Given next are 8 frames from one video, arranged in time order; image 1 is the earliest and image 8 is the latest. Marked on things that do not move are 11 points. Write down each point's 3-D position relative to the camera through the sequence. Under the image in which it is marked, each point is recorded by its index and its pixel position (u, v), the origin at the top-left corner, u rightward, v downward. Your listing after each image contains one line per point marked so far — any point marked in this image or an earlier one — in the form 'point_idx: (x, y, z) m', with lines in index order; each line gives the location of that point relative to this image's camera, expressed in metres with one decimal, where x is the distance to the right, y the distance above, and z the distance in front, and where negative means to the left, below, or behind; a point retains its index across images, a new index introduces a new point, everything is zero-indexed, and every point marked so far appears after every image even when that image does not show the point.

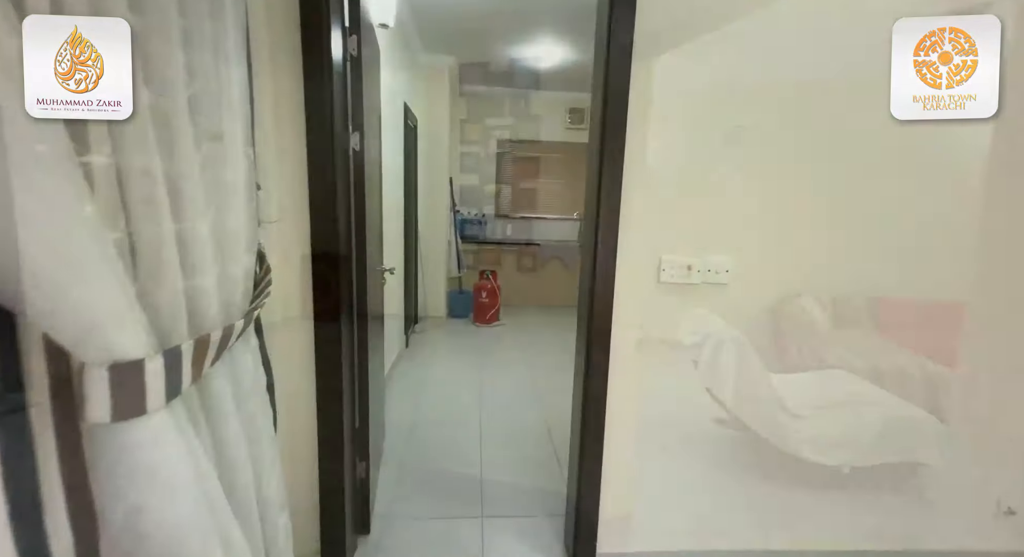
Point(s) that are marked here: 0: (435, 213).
0: (-0.7, +0.6, +4.6) m
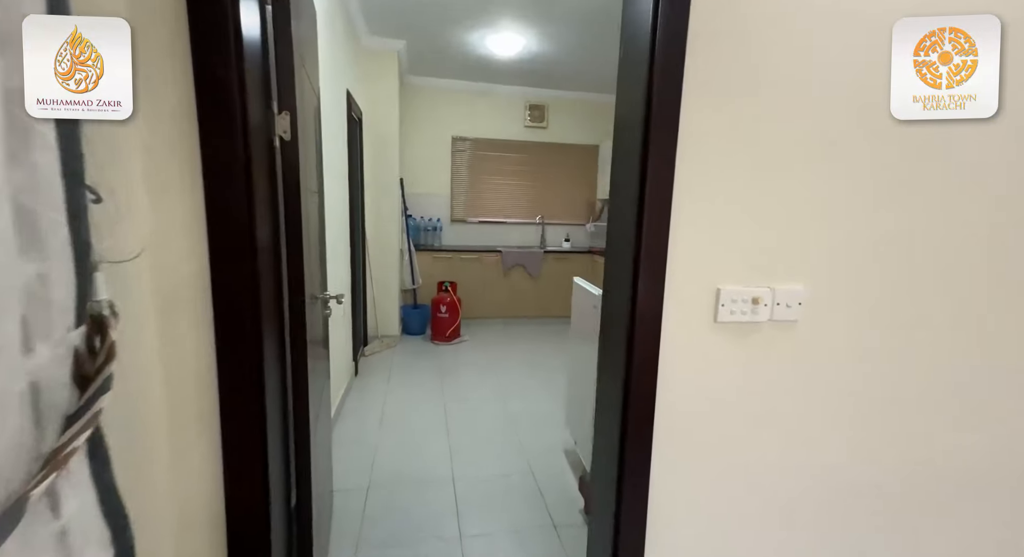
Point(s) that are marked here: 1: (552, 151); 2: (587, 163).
0: (-1.1, +0.5, +4.1) m
1: (+0.4, +1.4, +5.3) m
2: (+0.8, +1.3, +5.4) m
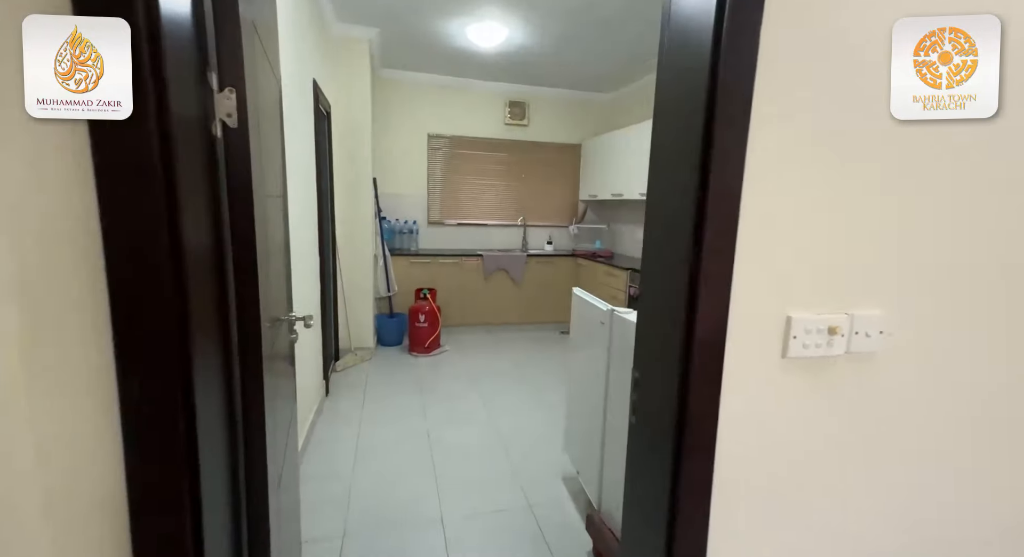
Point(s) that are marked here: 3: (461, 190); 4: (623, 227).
0: (-1.2, +0.4, +3.8) m
1: (+0.2, +1.4, +5.0) m
2: (+0.6, +1.3, +5.2) m
3: (-0.5, +0.9, +4.9) m
4: (+1.1, +0.5, +4.9) m
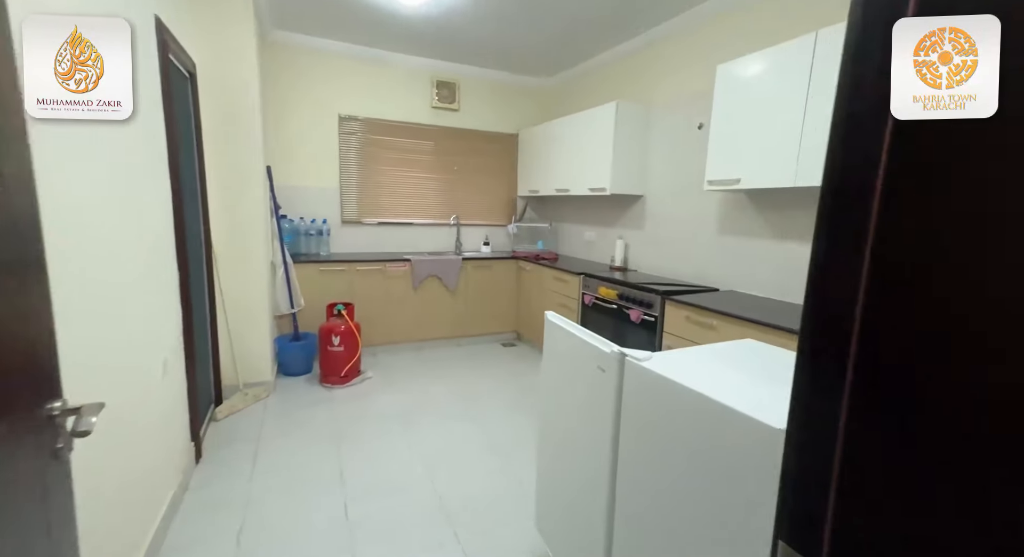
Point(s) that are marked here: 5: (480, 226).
0: (-1.6, +0.3, +2.9) m
1: (-0.4, +1.3, +4.4) m
2: (-0.1, +1.2, +4.6) m
3: (-1.1, +0.8, +4.2) m
4: (+0.5, +0.5, +4.4) m
5: (-0.3, +0.5, +4.6) m
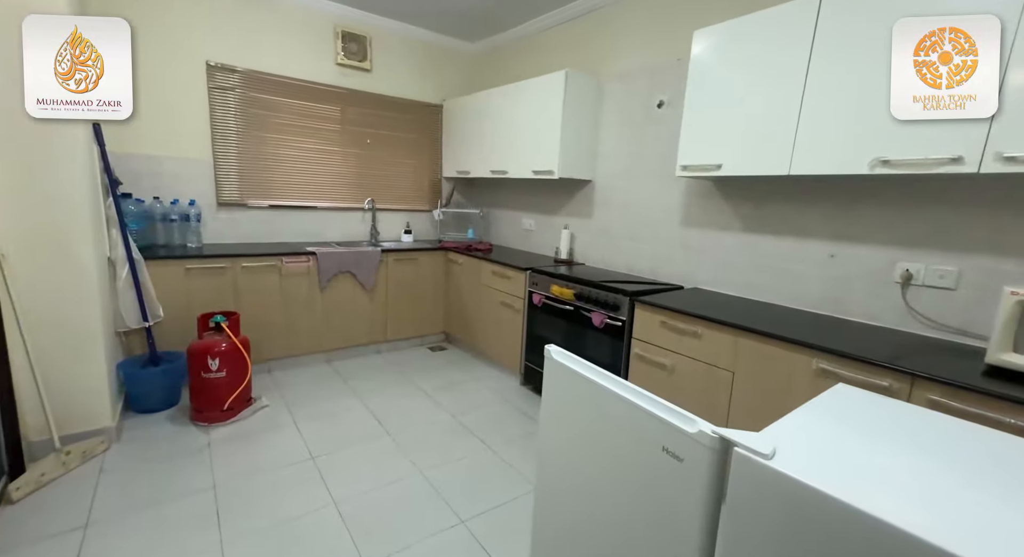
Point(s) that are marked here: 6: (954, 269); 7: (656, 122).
0: (-1.9, +0.3, +2.0) m
1: (-1.0, +1.3, +3.7) m
2: (-0.7, +1.3, +4.0) m
3: (-1.7, +0.8, +3.3) m
4: (-0.1, +0.5, +3.9) m
5: (-0.9, +0.6, +3.9) m
6: (+1.7, 0.0, +1.8) m
7: (+0.8, +0.9, +2.8) m
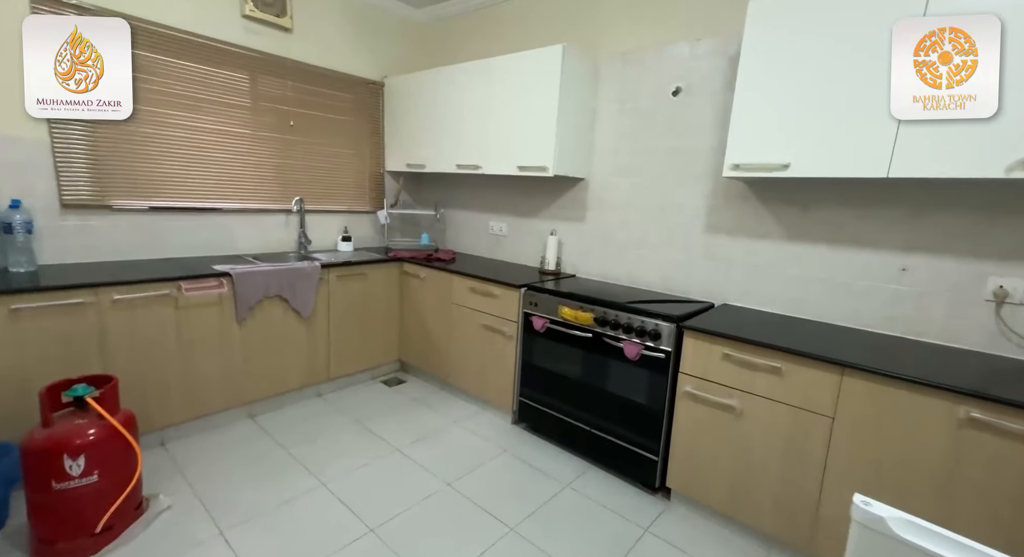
0: (-1.7, +0.1, +1.0) m
1: (-1.2, +1.2, +2.8) m
2: (-1.0, +1.1, +3.2) m
3: (-1.8, +0.7, +2.3) m
4: (-0.4, +0.4, +3.3) m
5: (-1.2, +0.4, +3.1) m
6: (+1.9, 0.0, +1.6) m
7: (+0.8, +0.8, +2.4) m
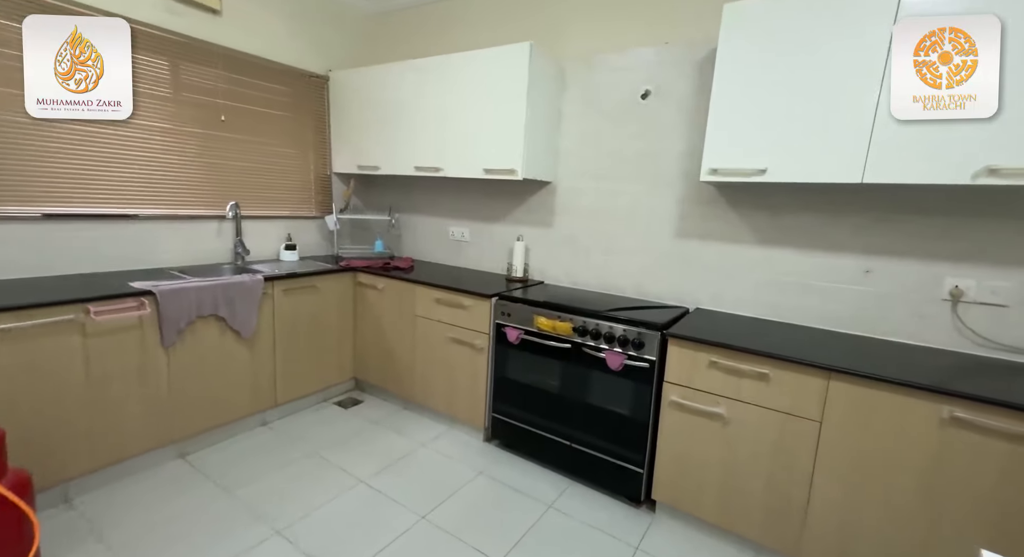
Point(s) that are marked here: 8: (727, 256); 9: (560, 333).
0: (-1.6, +0.1, +0.7) m
1: (-1.4, +1.1, +2.5) m
2: (-1.2, +1.1, +2.9) m
3: (-1.9, +0.6, +1.9) m
4: (-0.6, +0.4, +3.1) m
5: (-1.4, +0.3, +2.8) m
6: (+1.8, 0.0, +1.7) m
7: (+0.6, +0.8, +2.3) m
8: (+1.0, +0.1, +2.2) m
9: (+0.2, -0.2, +2.1) m
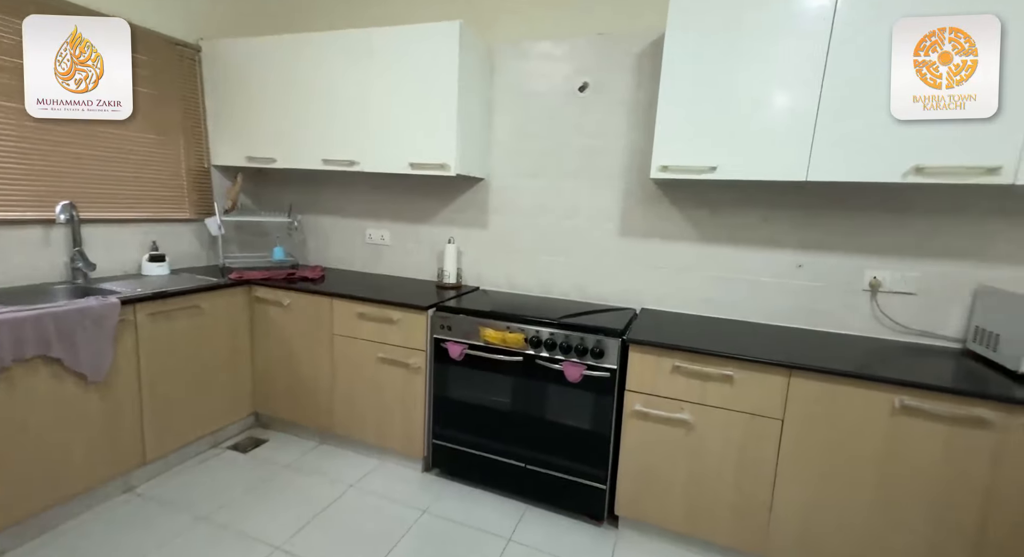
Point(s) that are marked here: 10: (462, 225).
0: (-1.4, 0.0, +0.1) m
1: (-1.8, +1.0, +1.9) m
2: (-1.6, +1.0, +2.3) m
3: (-2.0, +0.5, +1.2) m
4: (-1.1, +0.3, +2.6) m
5: (-1.7, +0.3, +2.2) m
6: (+1.6, 0.0, +1.9) m
7: (+0.3, +0.8, +2.2) m
8: (+0.7, +0.1, +2.2) m
9: (0.0, -0.3, +1.9) m
10: (-0.3, +0.3, +2.4) m
